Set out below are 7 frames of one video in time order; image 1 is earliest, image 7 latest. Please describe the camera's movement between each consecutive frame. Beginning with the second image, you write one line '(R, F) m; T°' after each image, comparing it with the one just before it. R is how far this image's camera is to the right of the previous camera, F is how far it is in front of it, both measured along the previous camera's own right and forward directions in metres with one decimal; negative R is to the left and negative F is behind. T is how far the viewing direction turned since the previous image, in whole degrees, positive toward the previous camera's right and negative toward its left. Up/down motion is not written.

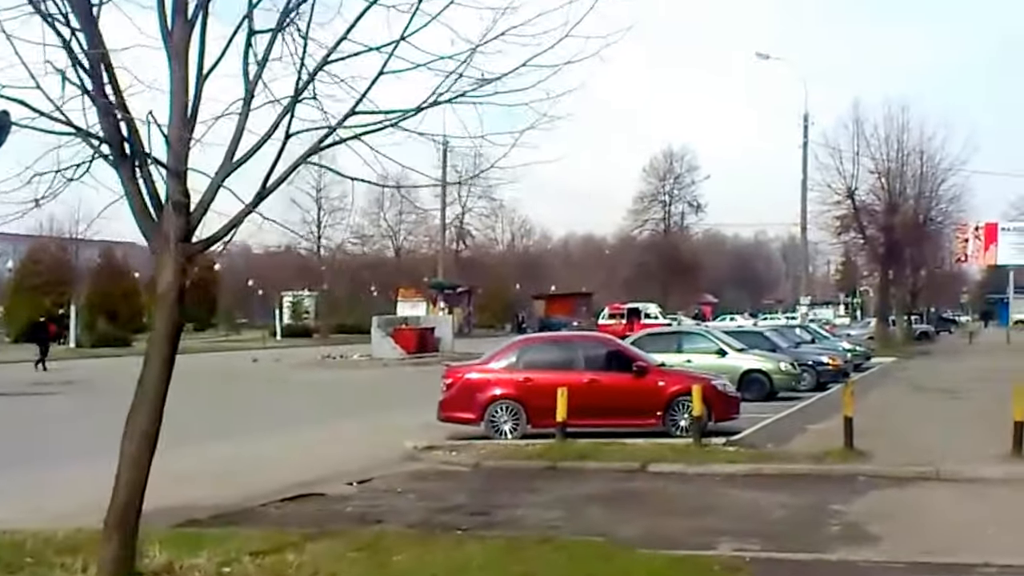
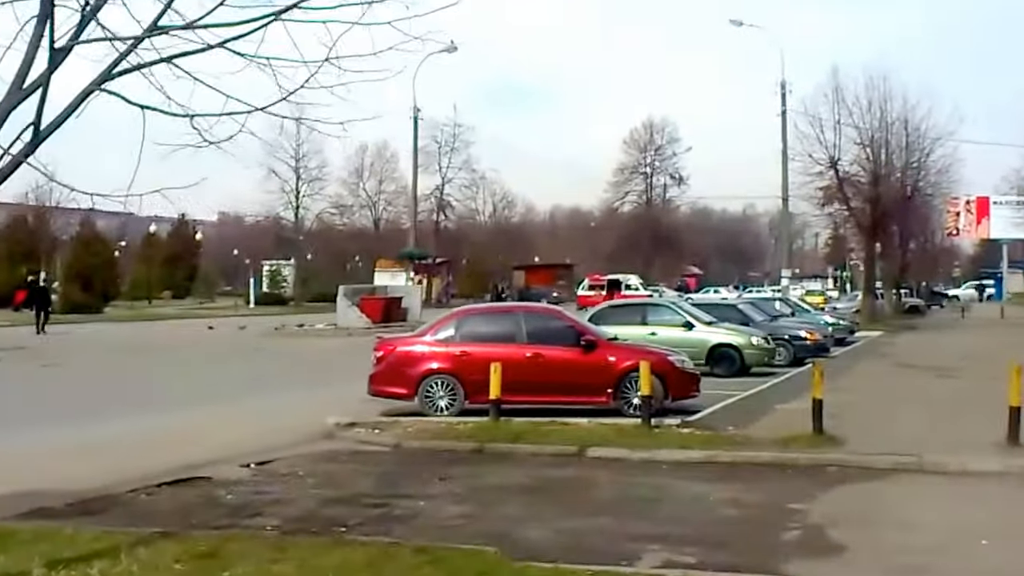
(+0.4, +1.8) m; 0°
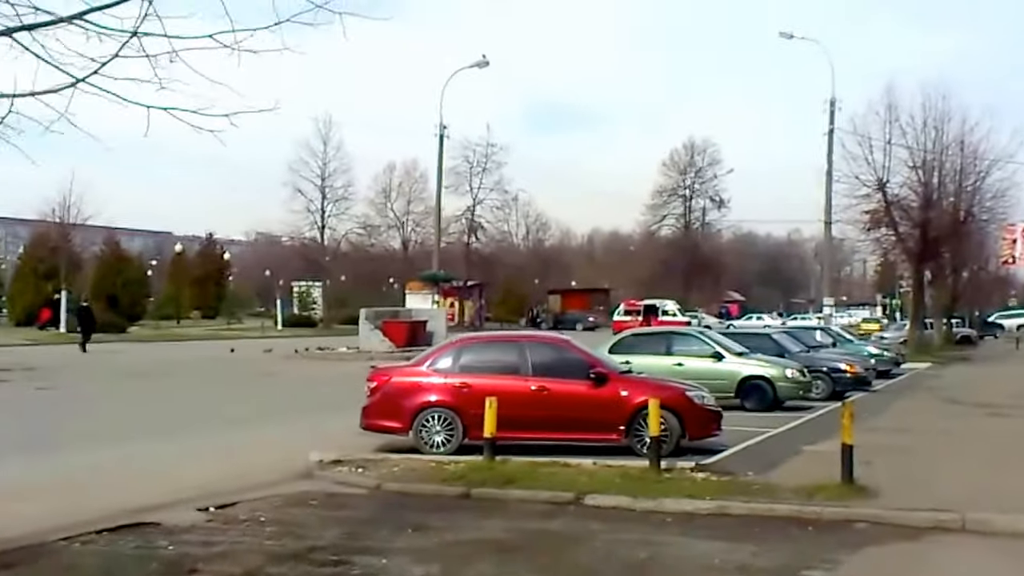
(+0.3, +1.4) m; -1°
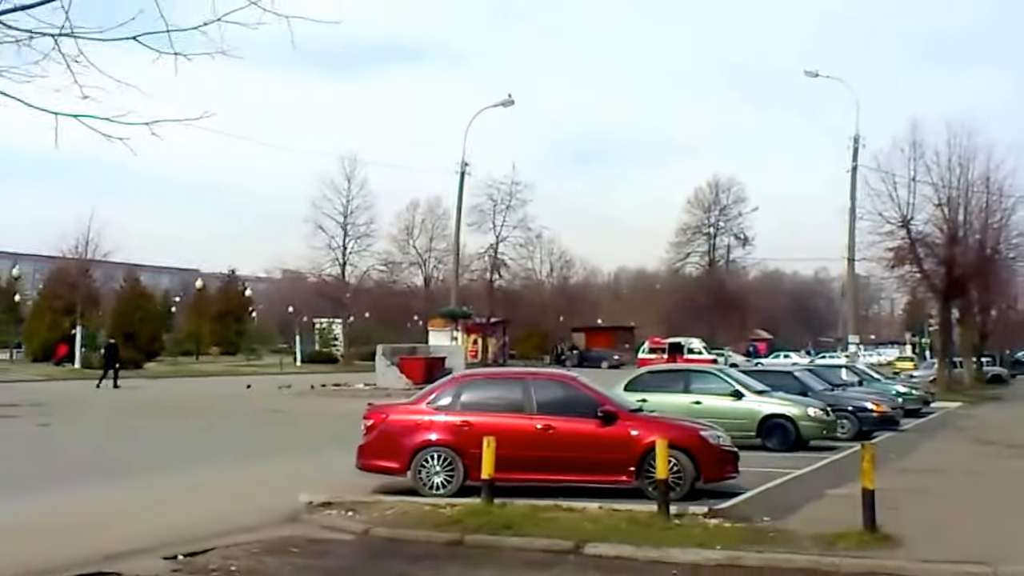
(+0.2, +0.9) m; -1°
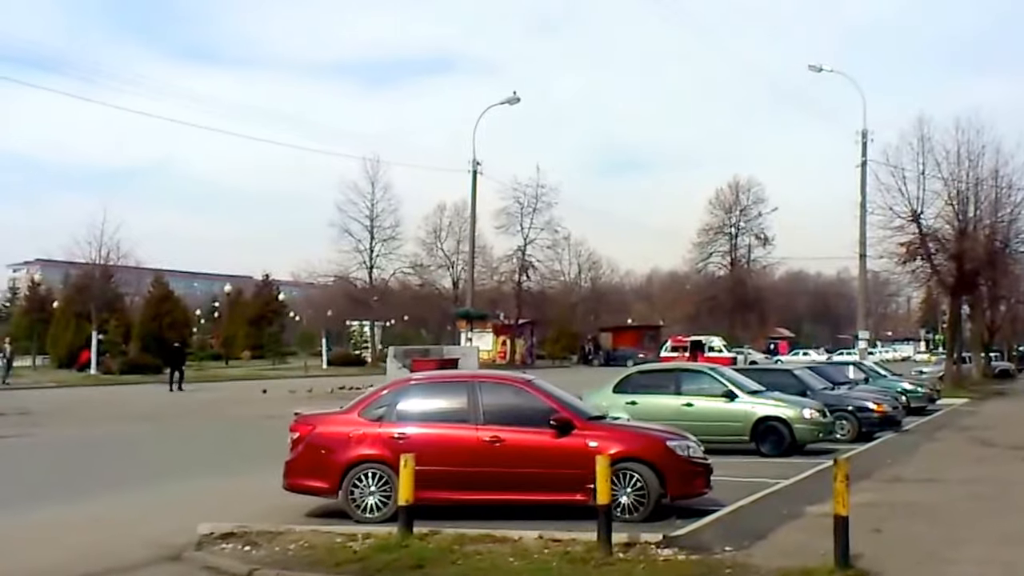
(+0.6, +1.8) m; -1°
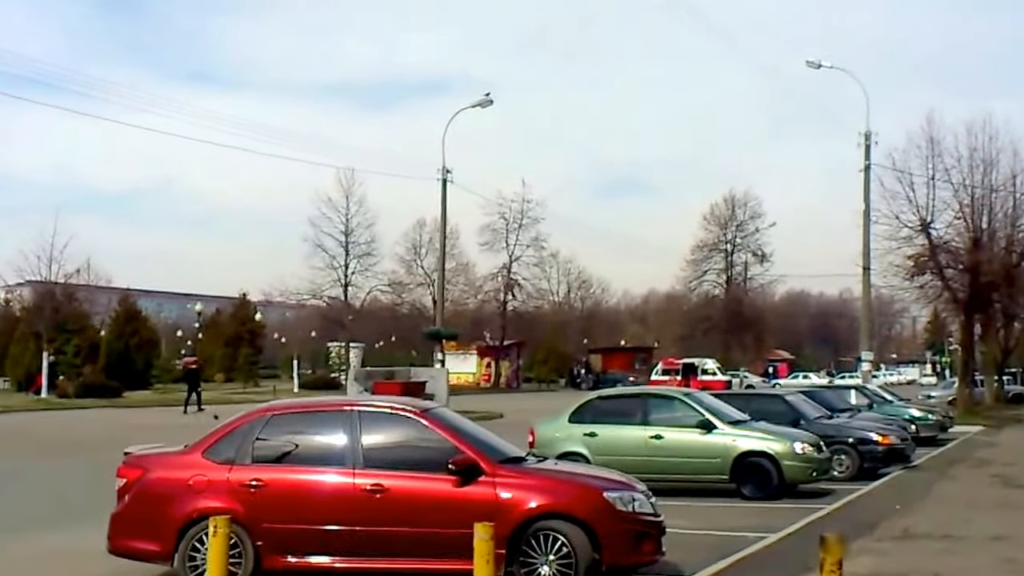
(+0.5, +3.1) m; 0°
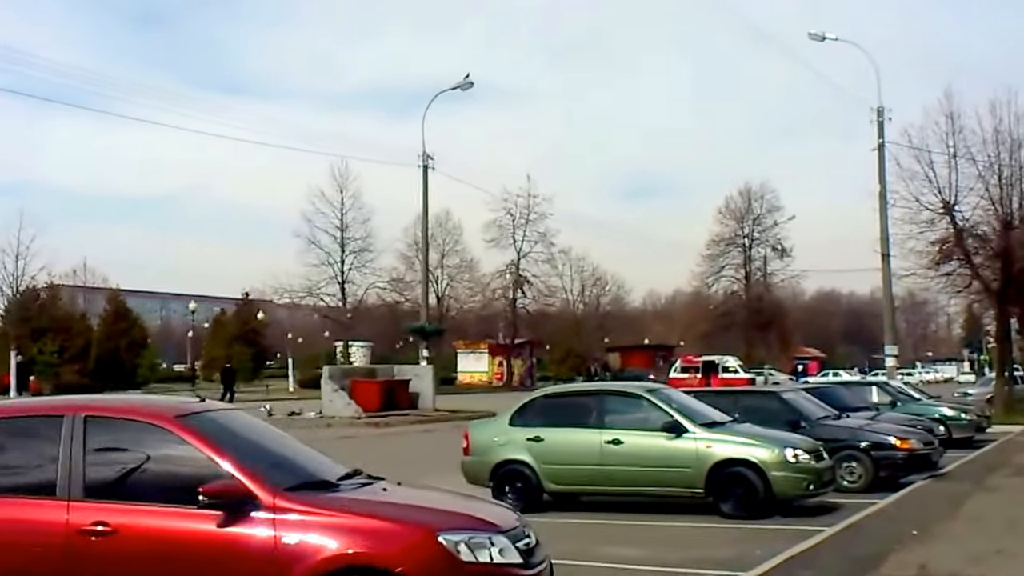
(+0.7, +3.4) m; -1°
